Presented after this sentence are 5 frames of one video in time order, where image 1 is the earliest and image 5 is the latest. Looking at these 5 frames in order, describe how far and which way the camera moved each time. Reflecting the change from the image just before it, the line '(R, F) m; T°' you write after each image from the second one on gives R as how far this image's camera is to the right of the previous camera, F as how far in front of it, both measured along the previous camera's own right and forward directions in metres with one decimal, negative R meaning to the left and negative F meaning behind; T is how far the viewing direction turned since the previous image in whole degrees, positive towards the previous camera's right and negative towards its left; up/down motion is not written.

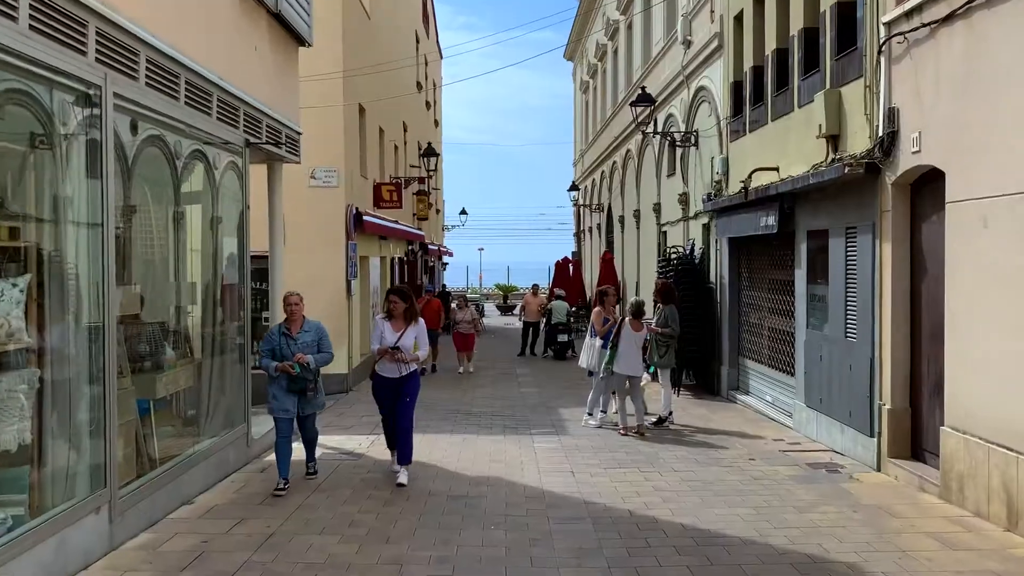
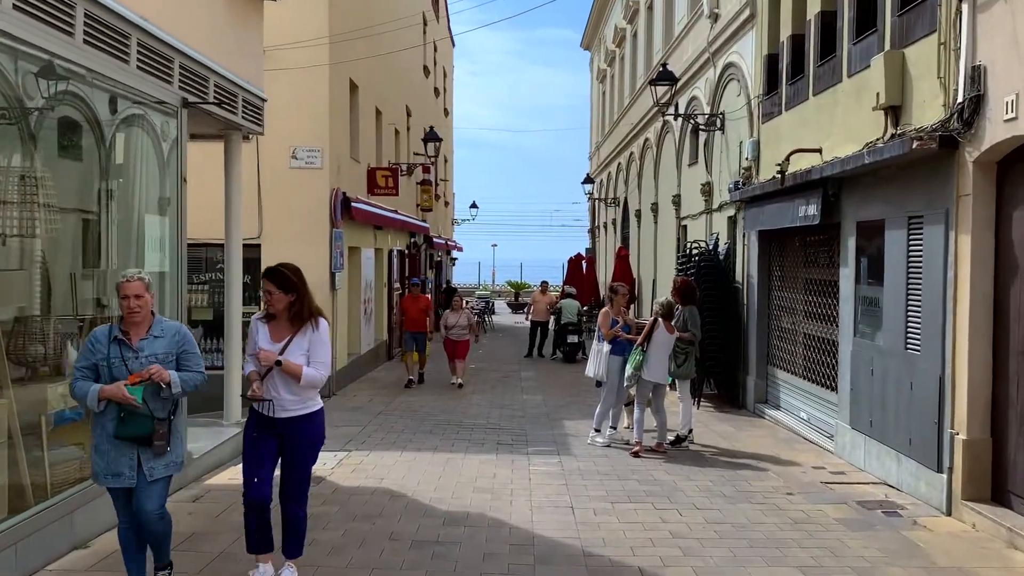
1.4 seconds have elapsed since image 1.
(+0.2, +1.2) m; -1°
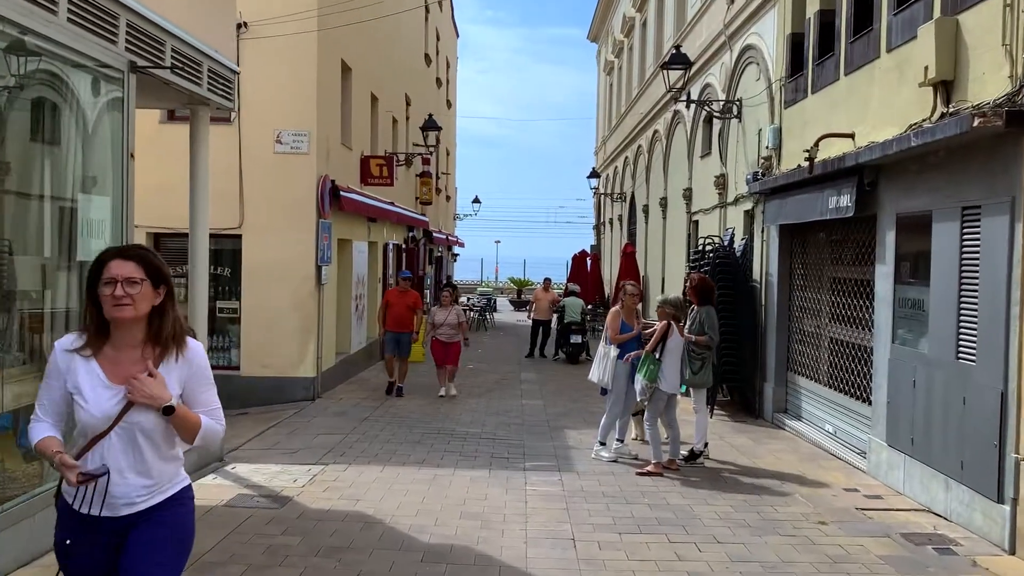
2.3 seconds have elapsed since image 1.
(+0.1, +0.8) m; 0°
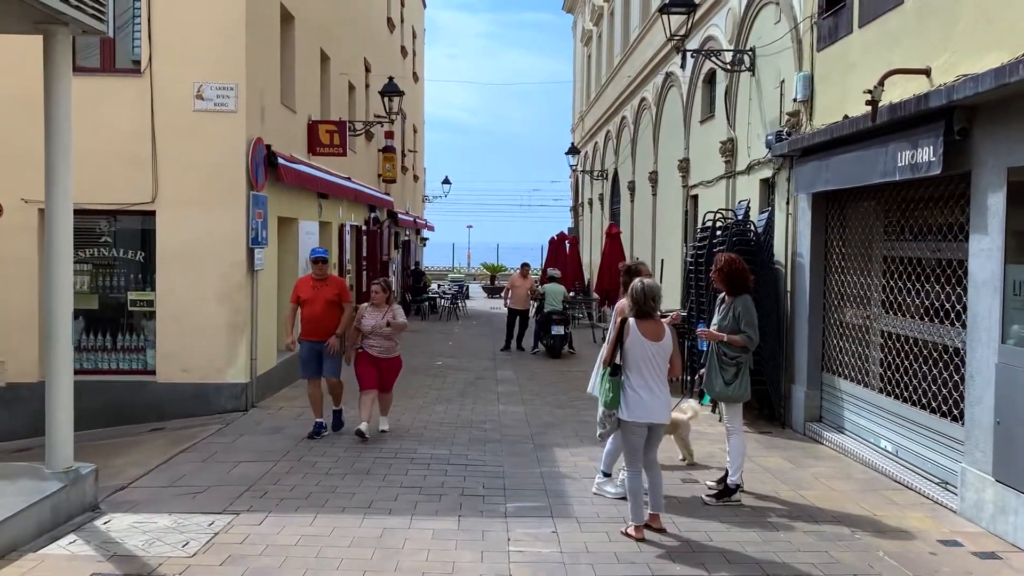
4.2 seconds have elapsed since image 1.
(0.0, +1.7) m; +2°
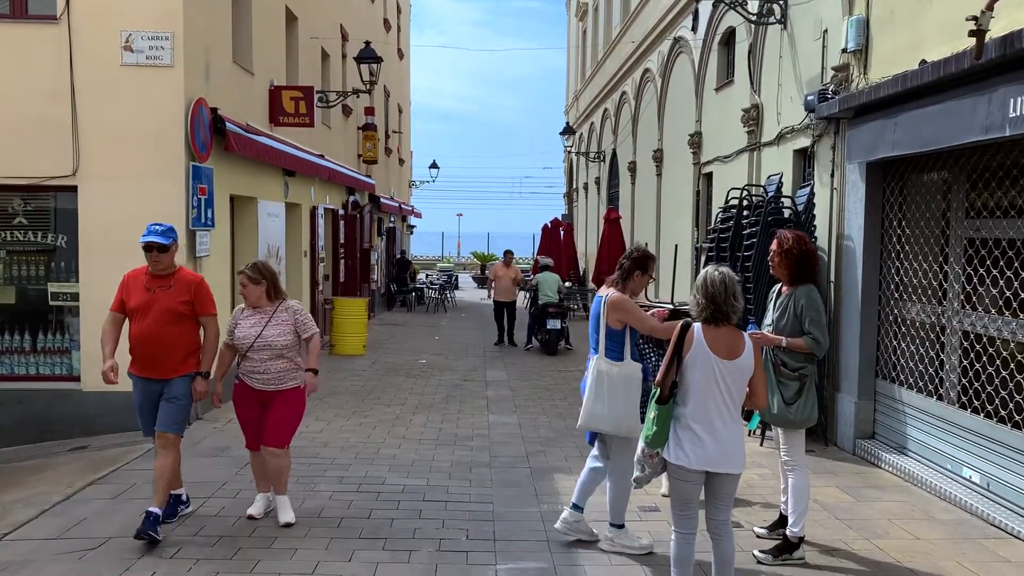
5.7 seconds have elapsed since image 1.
(0.0, +1.3) m; +1°
